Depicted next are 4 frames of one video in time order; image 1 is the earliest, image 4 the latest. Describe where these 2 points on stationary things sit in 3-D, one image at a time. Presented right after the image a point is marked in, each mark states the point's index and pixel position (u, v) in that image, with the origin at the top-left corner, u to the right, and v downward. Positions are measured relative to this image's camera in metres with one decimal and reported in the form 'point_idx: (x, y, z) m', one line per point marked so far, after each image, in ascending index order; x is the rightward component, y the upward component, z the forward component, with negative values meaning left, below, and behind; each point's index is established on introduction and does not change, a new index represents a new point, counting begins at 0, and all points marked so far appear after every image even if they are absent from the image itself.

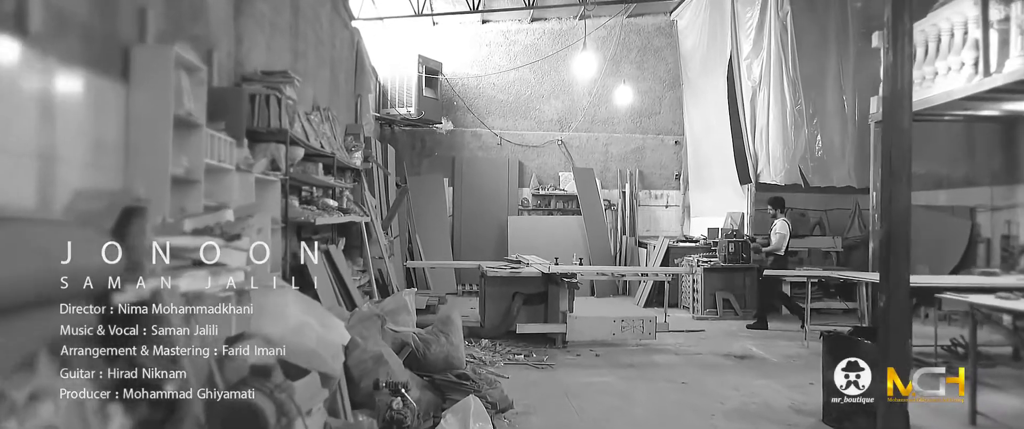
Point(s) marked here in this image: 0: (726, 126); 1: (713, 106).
0: (+1.8, +0.7, +6.5) m
1: (+1.8, +0.9, +6.8) m
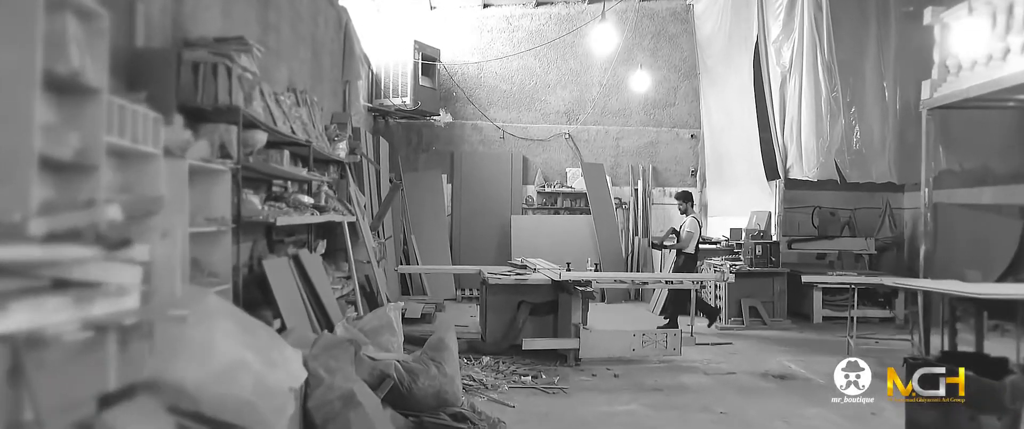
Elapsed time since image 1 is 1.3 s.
0: (+1.8, +0.7, +5.9) m
1: (+1.8, +0.9, +6.3) m
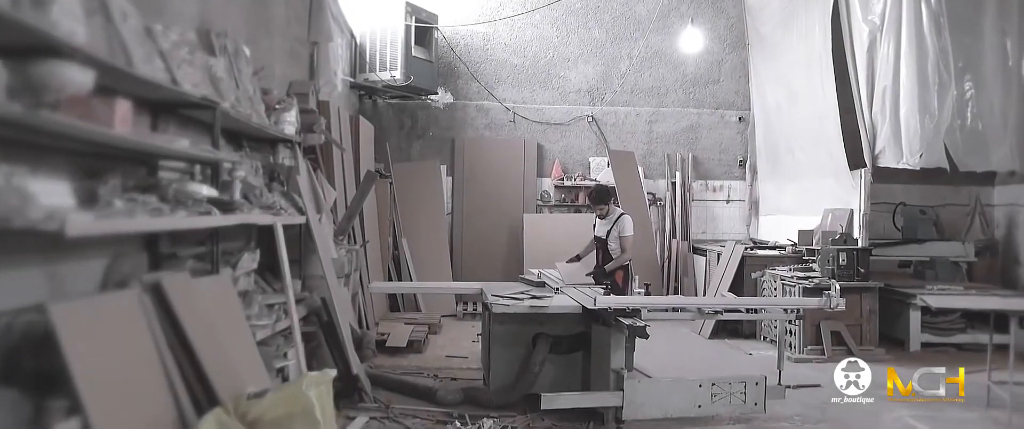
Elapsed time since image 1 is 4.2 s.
0: (+1.9, +0.8, +4.8) m
1: (+1.9, +0.9, +5.1) m
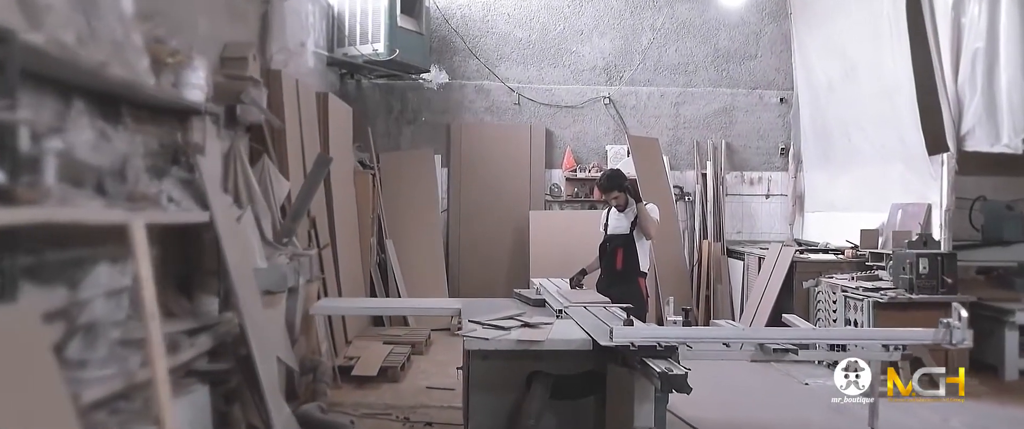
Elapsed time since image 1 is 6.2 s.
0: (+1.9, +0.8, +3.9) m
1: (+1.9, +1.0, +4.2) m
